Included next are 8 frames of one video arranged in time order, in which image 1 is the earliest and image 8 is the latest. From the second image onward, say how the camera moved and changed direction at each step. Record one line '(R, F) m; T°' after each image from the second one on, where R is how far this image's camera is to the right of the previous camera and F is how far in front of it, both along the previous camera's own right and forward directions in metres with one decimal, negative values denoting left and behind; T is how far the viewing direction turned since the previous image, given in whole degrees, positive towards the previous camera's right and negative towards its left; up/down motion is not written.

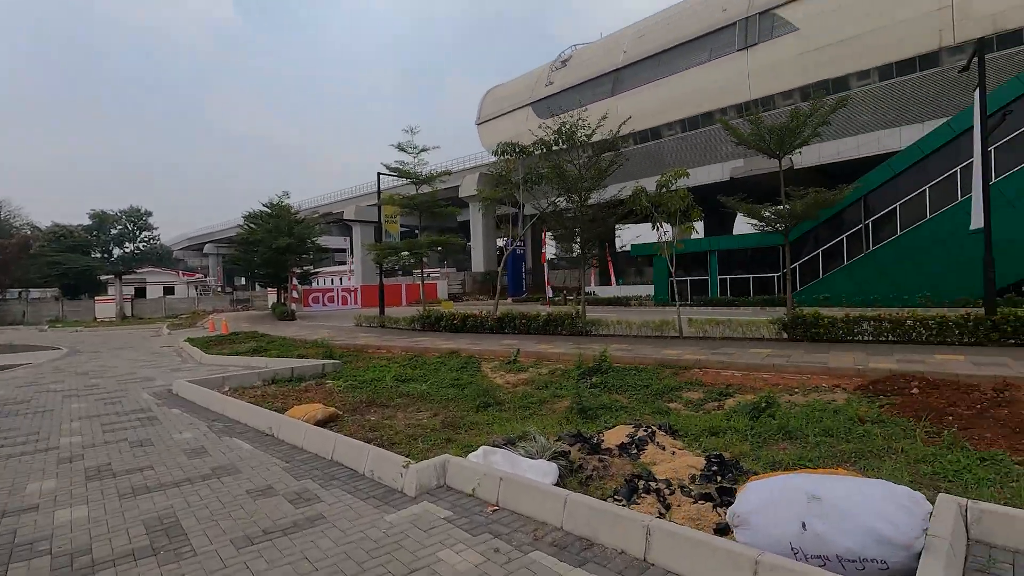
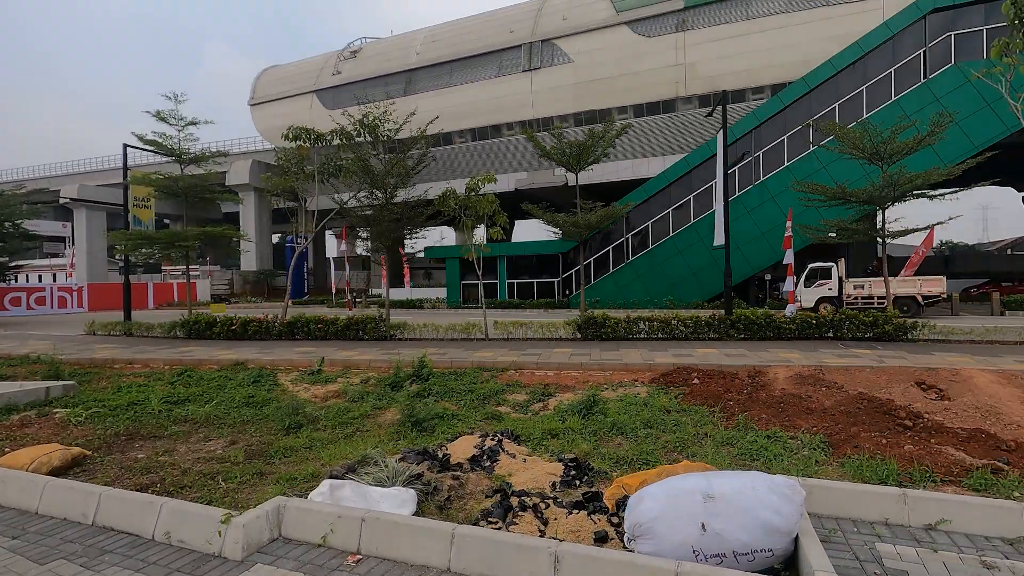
(-0.5, +0.5) m; +23°
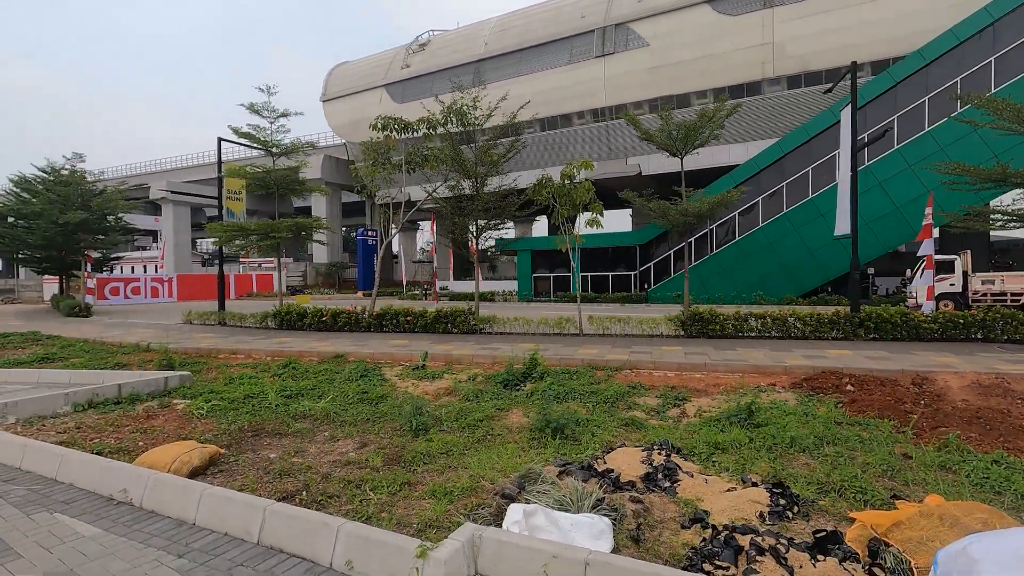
(-0.9, +0.5) m; -6°
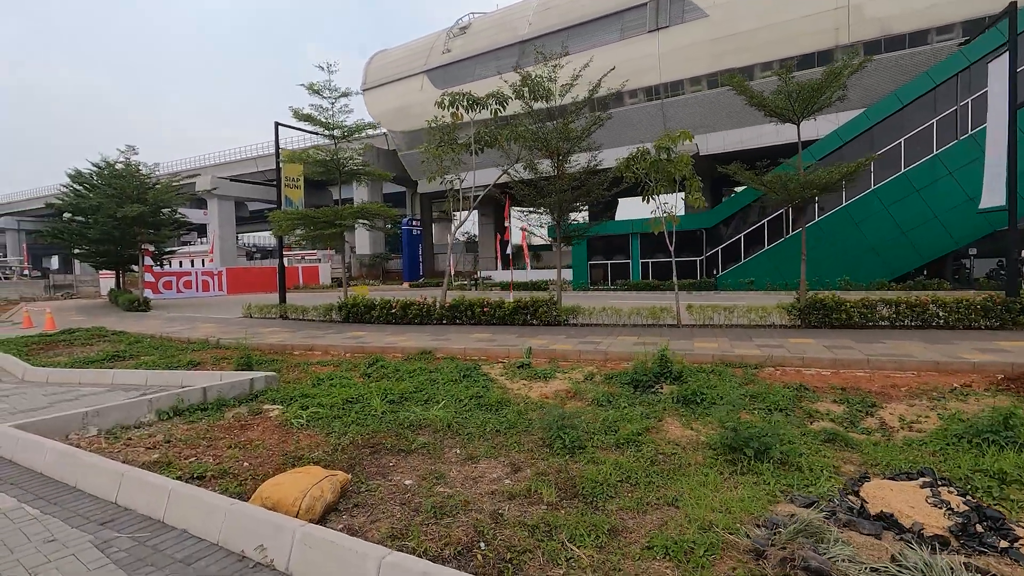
(-1.2, +1.0) m; -3°
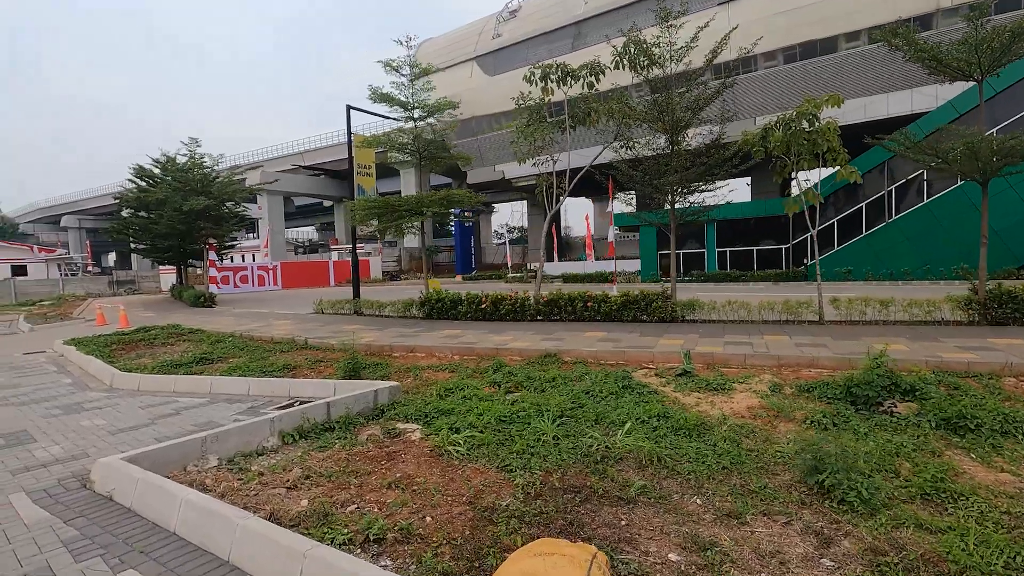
(-1.4, +1.1) m; -4°
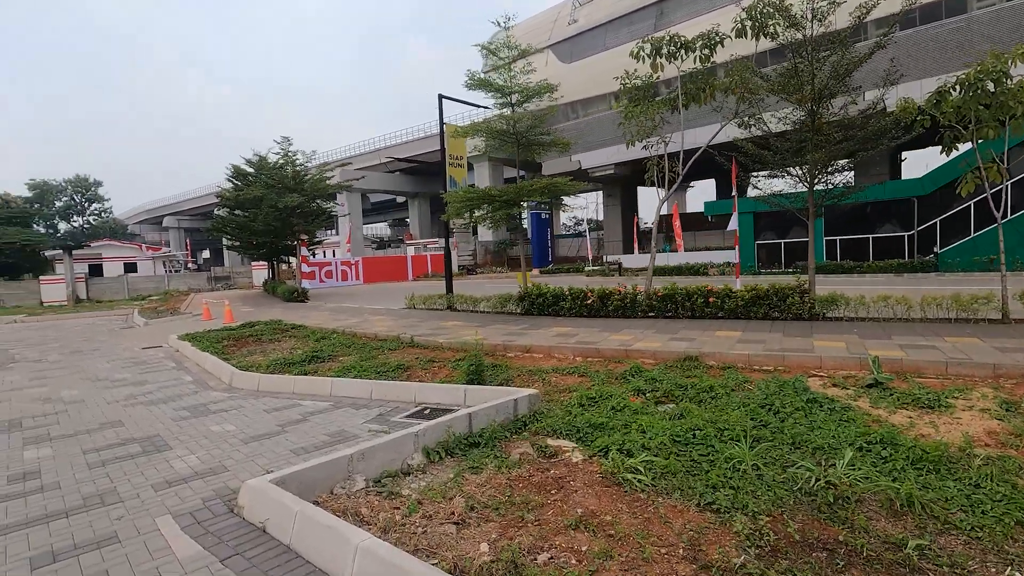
(-0.8, +0.7) m; -7°
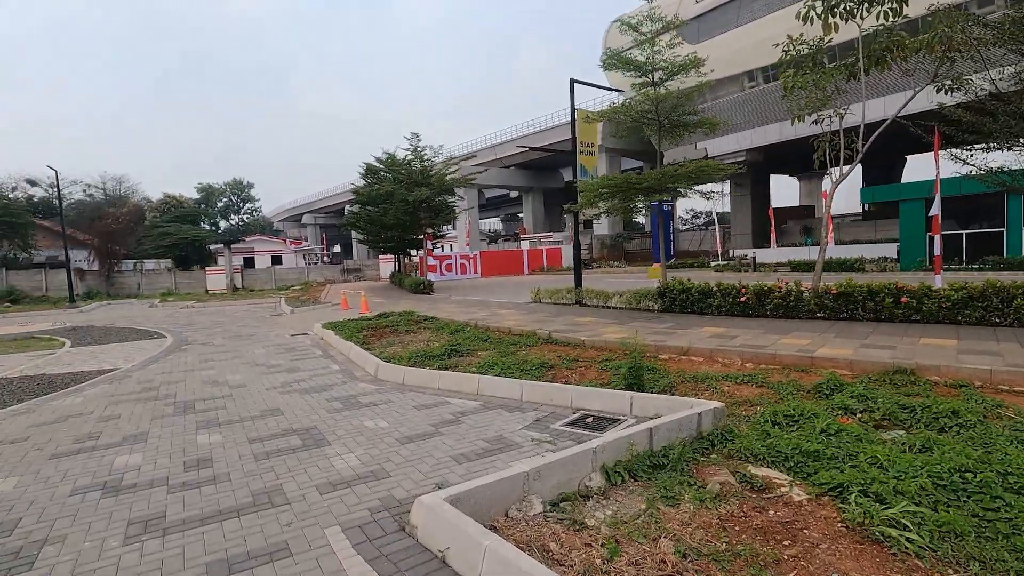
(-0.6, +0.6) m; -12°
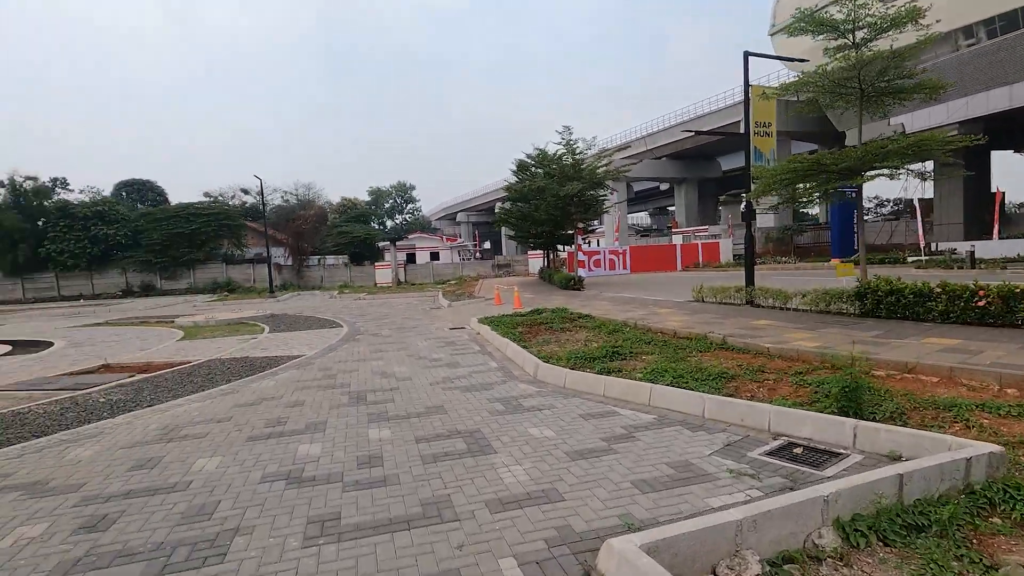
(-0.3, +0.4) m; -15°
